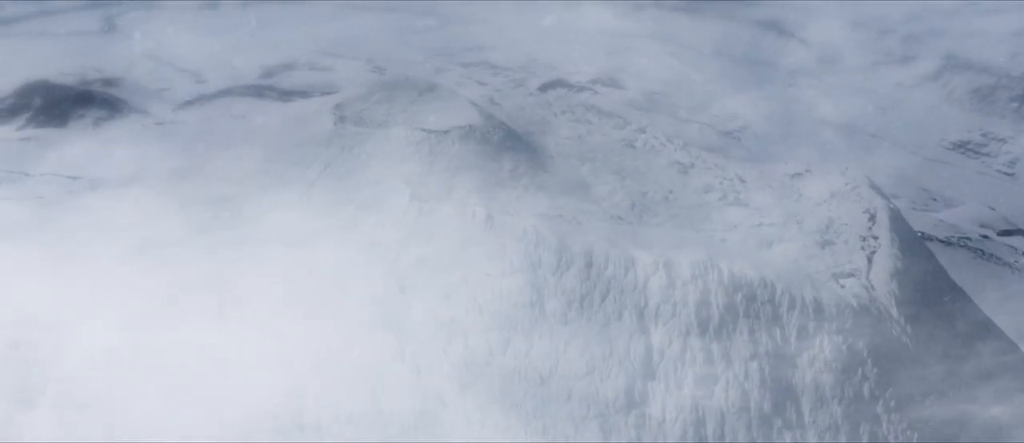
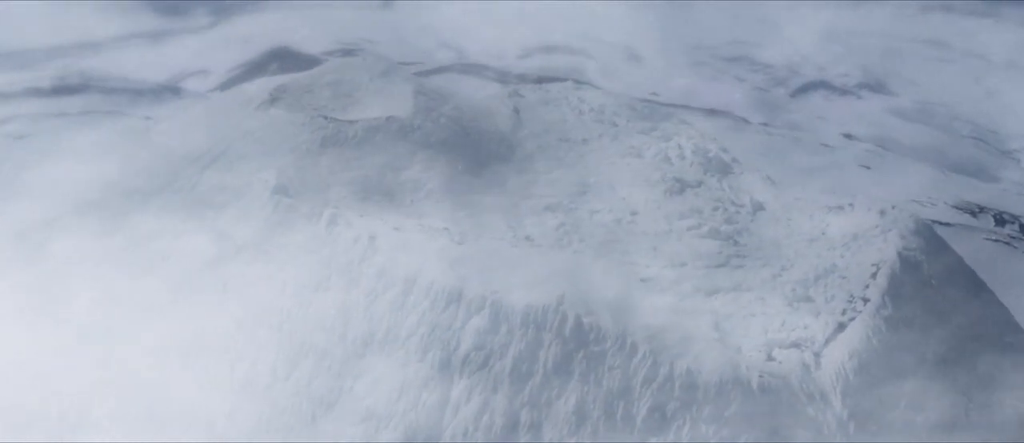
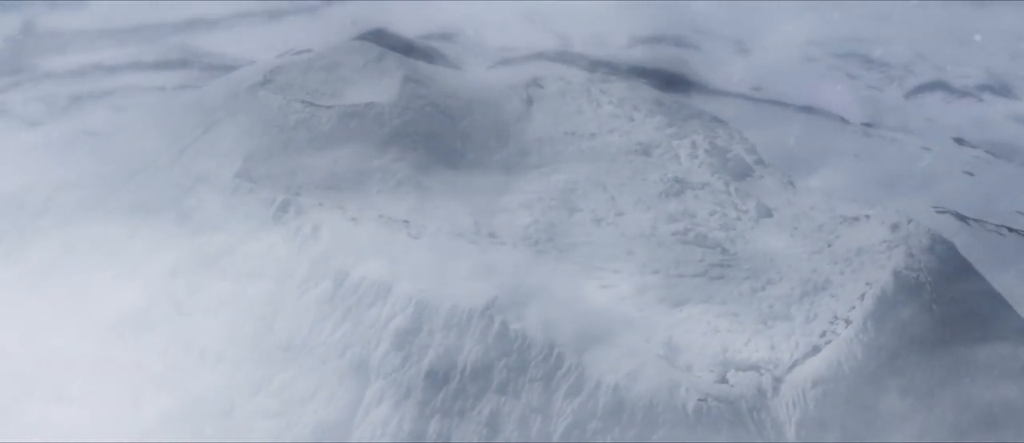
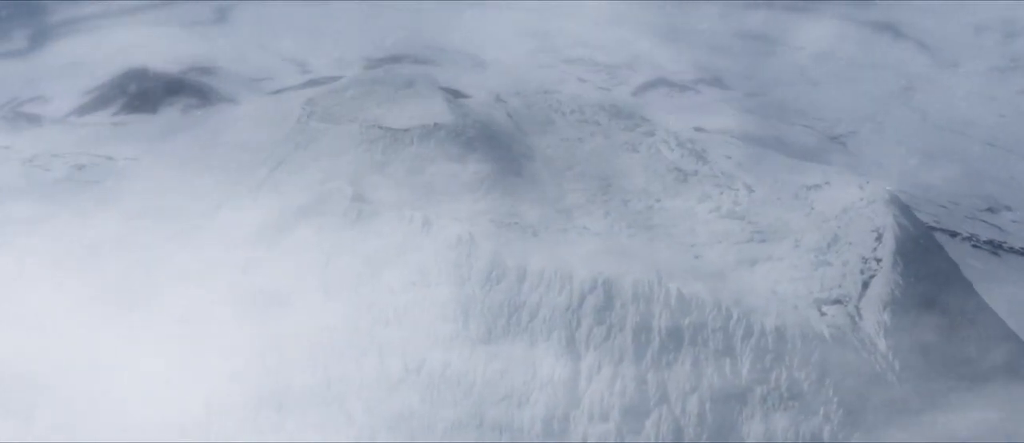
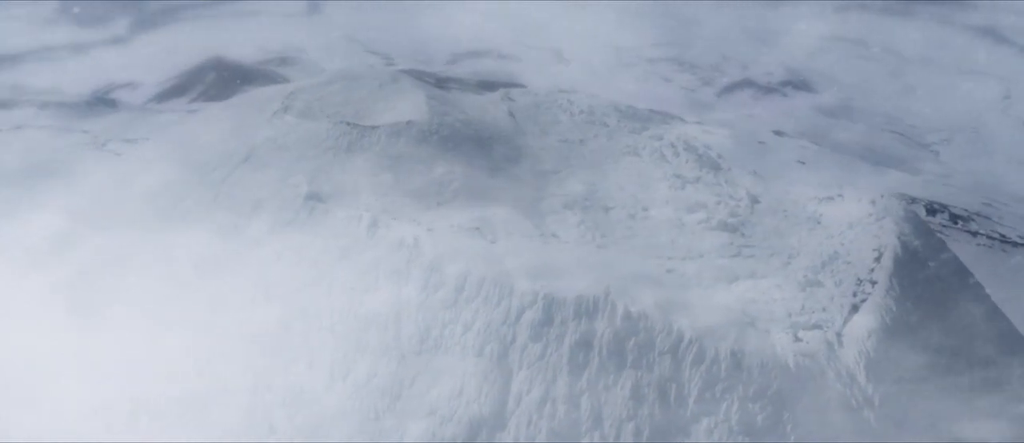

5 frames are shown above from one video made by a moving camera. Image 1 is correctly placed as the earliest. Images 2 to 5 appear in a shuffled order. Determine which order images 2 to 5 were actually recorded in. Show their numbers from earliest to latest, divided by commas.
4, 5, 2, 3
